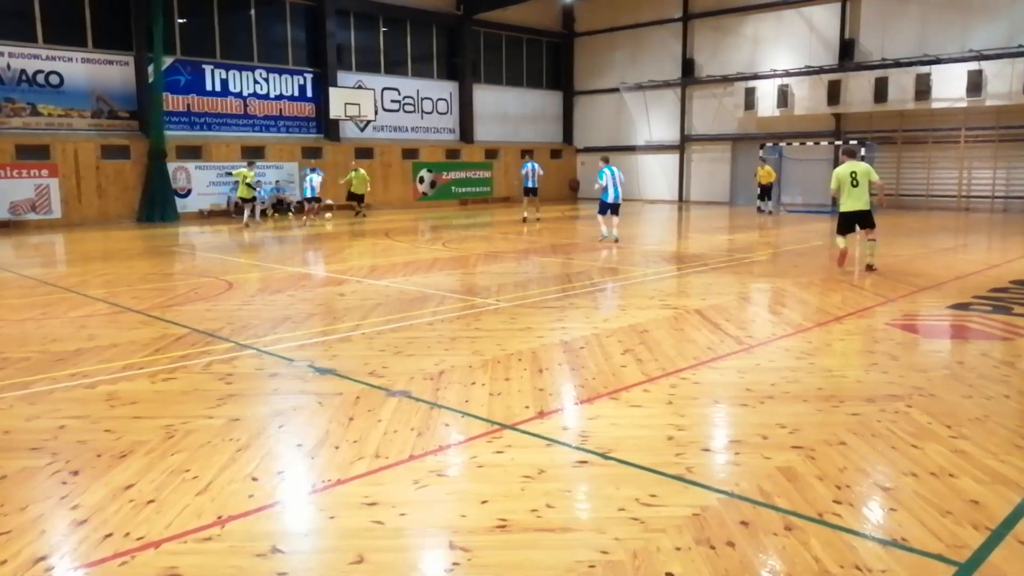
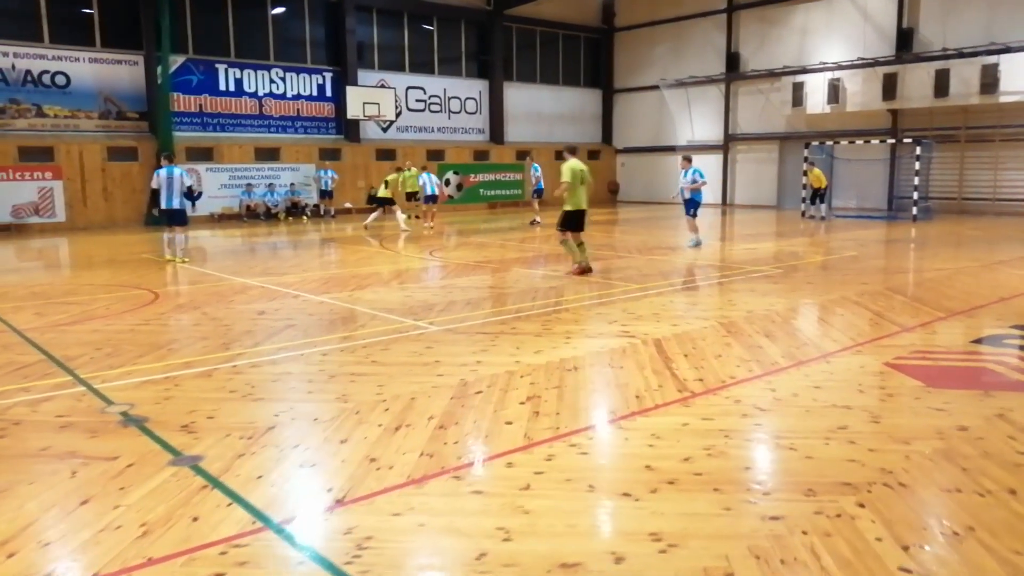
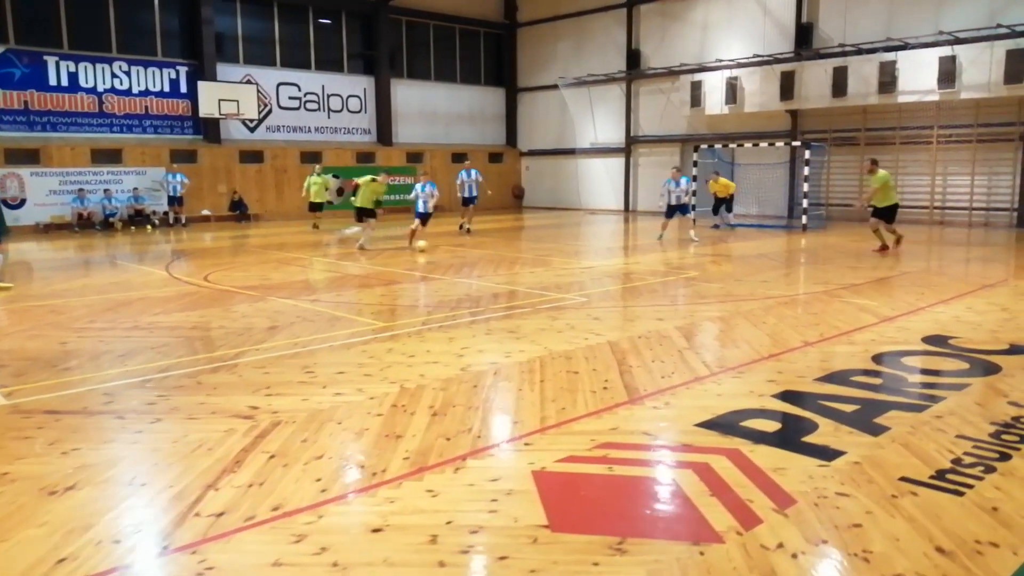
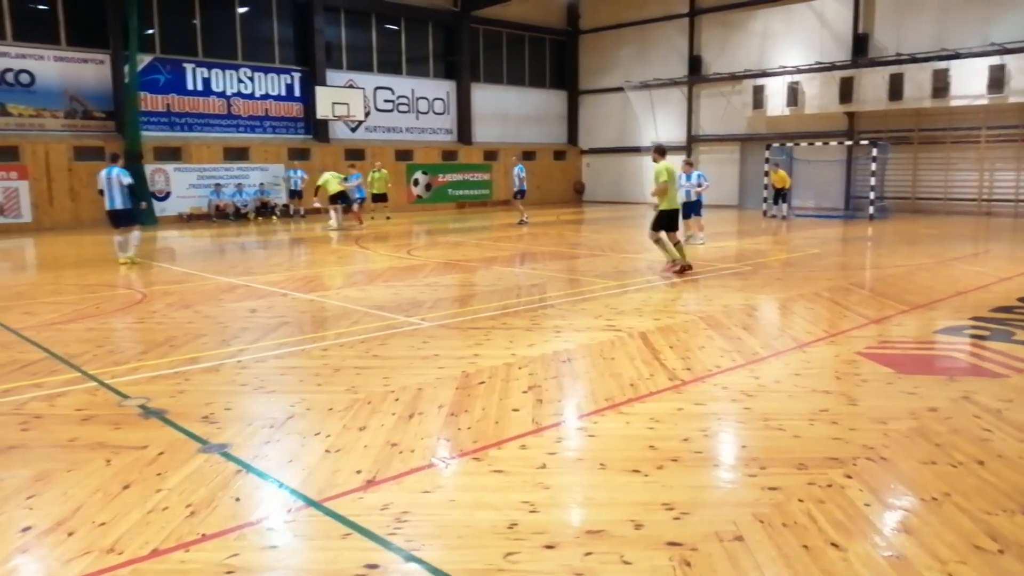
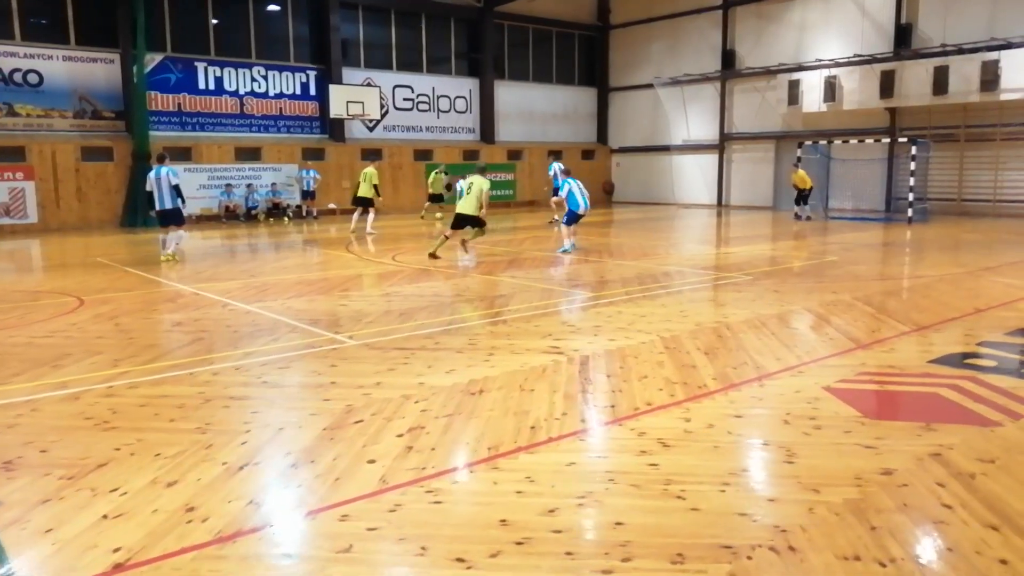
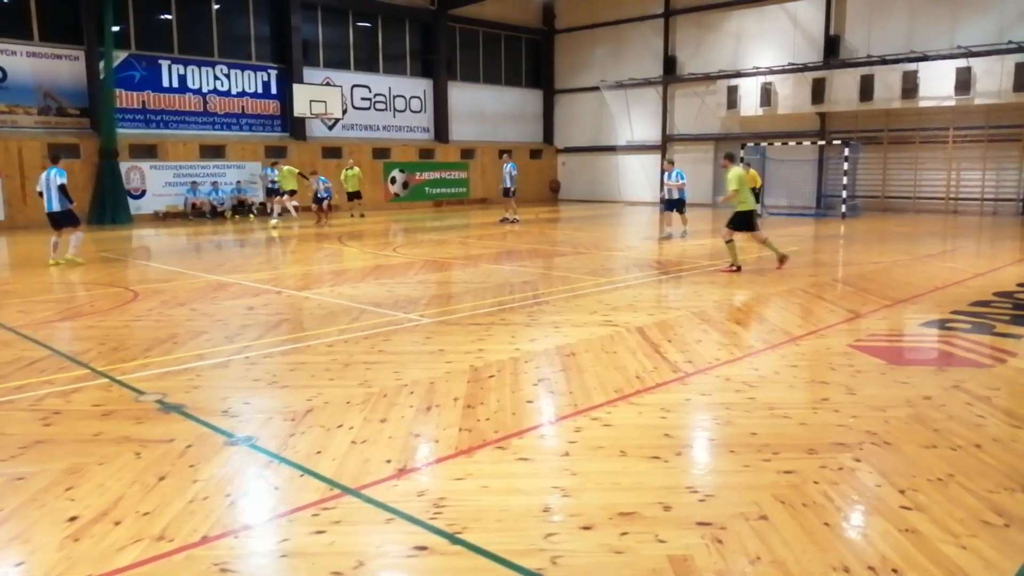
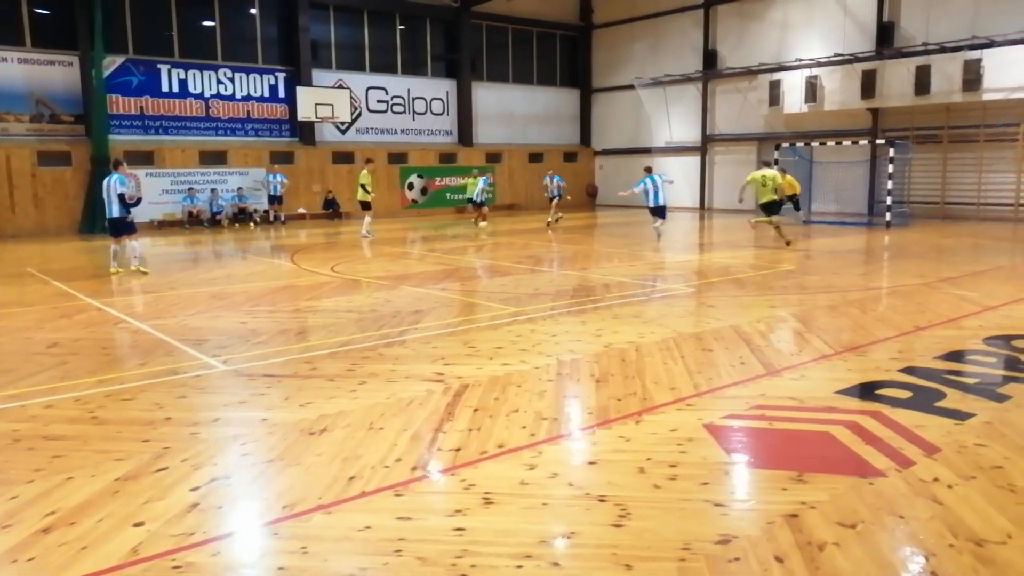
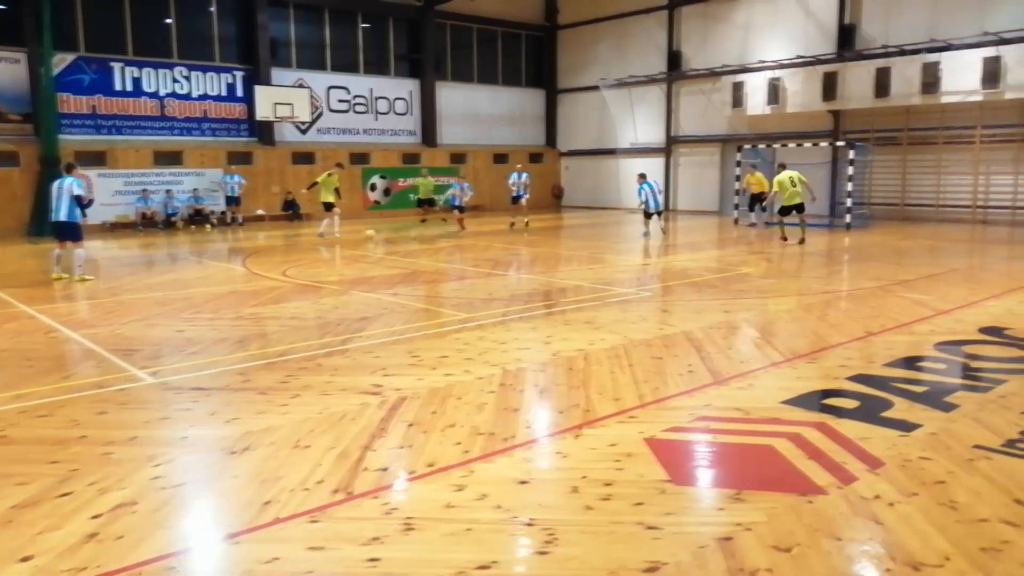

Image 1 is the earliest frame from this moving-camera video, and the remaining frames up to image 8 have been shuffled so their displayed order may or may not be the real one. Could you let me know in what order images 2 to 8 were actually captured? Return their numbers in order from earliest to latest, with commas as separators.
6, 4, 2, 5, 7, 8, 3
